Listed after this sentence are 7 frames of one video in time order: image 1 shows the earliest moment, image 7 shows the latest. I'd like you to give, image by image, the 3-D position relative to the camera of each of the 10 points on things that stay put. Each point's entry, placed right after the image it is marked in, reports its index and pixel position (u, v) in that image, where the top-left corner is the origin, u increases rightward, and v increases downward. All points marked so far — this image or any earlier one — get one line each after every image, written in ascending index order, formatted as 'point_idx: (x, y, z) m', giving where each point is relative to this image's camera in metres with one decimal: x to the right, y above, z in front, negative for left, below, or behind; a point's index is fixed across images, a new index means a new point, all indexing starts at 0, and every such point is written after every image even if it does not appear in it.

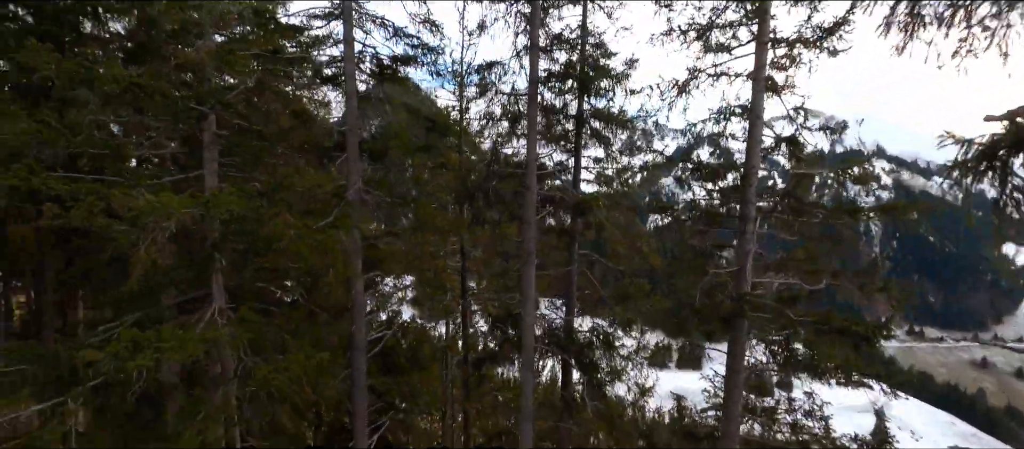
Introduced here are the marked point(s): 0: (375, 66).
0: (-2.2, +2.6, +7.1) m
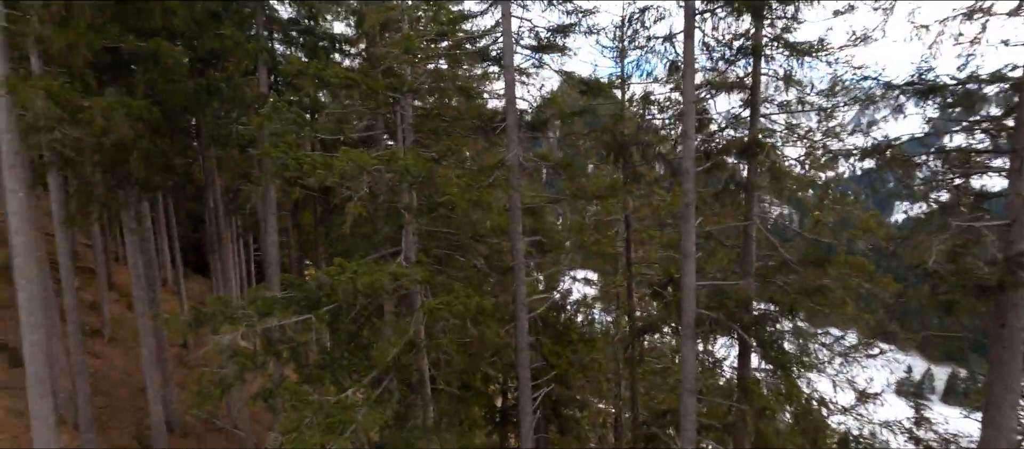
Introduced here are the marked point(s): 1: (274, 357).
0: (+0.4, +3.2, +7.4) m
1: (-3.5, -1.9, +6.3) m
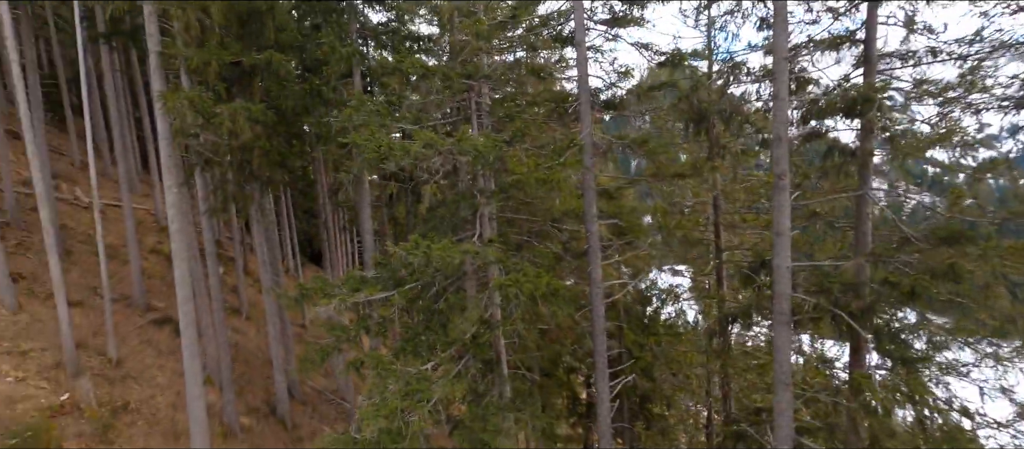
0: (+1.6, +3.5, +7.2) m
1: (-2.4, -1.7, +6.9) m
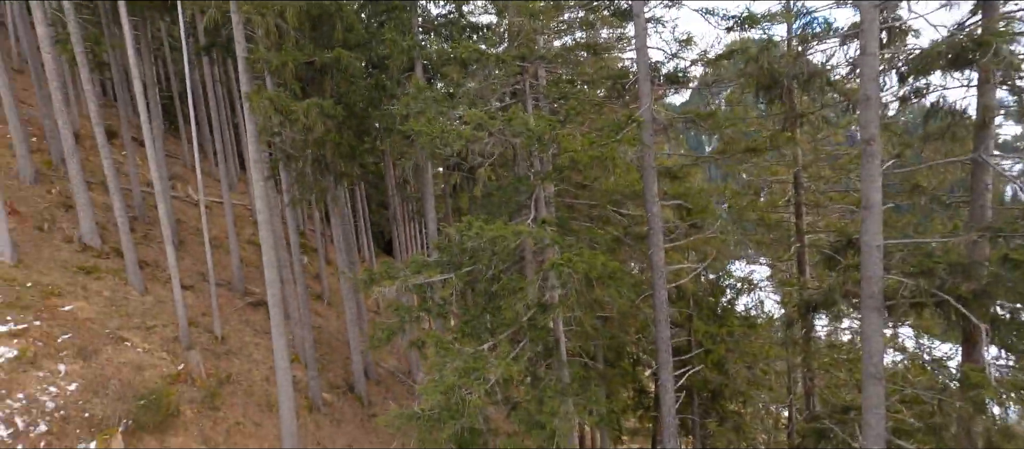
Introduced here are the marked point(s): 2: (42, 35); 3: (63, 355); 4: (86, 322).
0: (+2.4, +3.8, +6.7) m
1: (-1.4, -1.4, +7.1) m
2: (-14.2, +5.7, +13.0) m
3: (-10.8, -3.1, +10.4) m
4: (-11.3, -2.6, +11.5) m
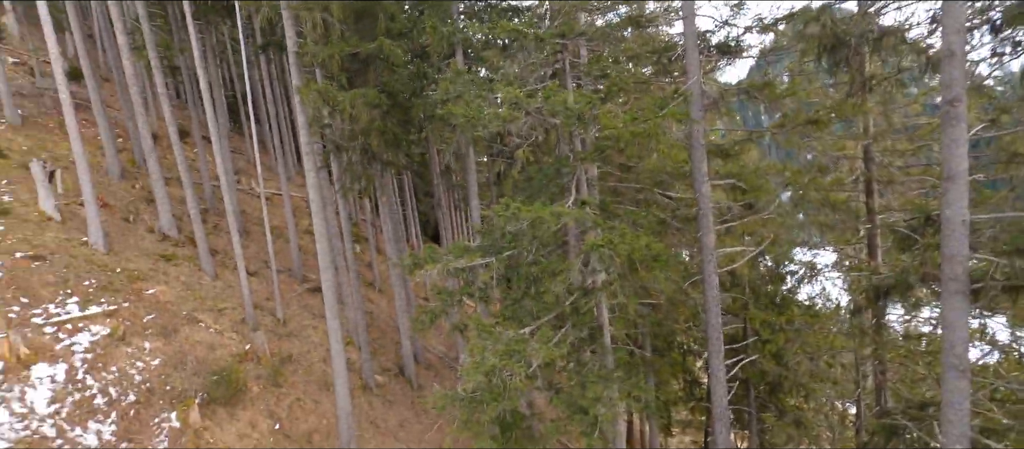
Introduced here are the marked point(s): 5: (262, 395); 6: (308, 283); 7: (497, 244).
0: (+3.0, +4.1, +6.3) m
1: (-0.8, -1.2, +7.2) m
2: (-12.9, +6.0, +14.3) m
3: (-9.7, -2.9, +11.5) m
4: (-10.1, -2.3, +12.6) m
5: (-6.7, -4.6, +11.7) m
6: (-8.1, -2.3, +17.1) m
7: (-0.2, -0.3, +7.1) m
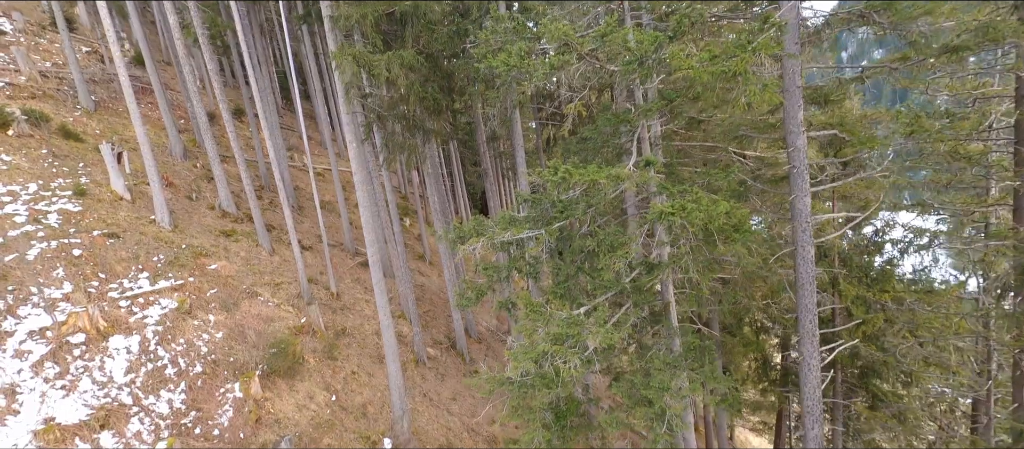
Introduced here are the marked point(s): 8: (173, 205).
0: (+3.5, +4.5, +4.9) m
1: (0.0, -0.7, +6.6) m
2: (-11.4, +6.8, +14.5) m
3: (-8.3, -2.3, +11.9) m
4: (-8.6, -1.6, +13.1) m
5: (-5.3, -3.9, +11.9) m
6: (-6.1, -1.3, +17.3) m
7: (+0.5, +0.1, +6.3) m
8: (-11.8, +0.7, +15.0) m
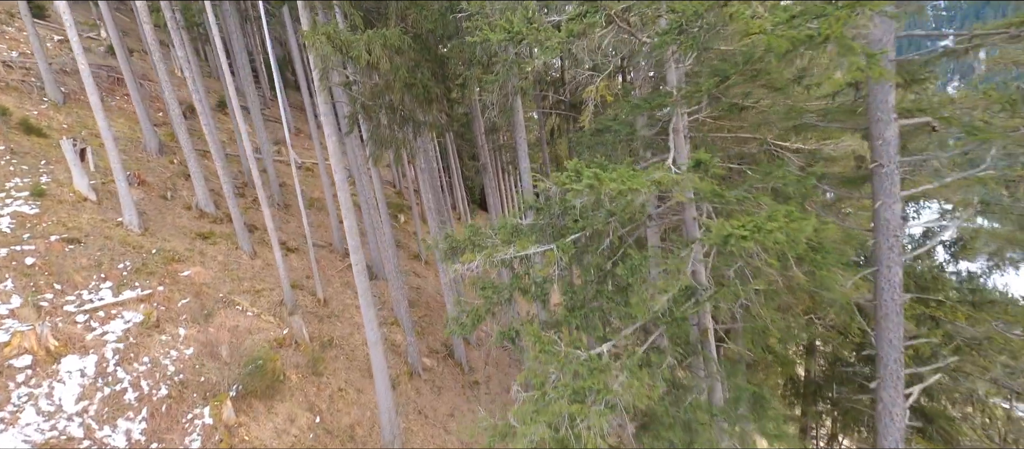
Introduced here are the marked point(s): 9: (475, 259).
0: (+3.5, +4.4, +3.6) m
1: (+0.1, -0.8, +5.4) m
2: (-11.4, +6.7, +13.2) m
3: (-8.3, -2.4, +10.8) m
4: (-8.6, -1.7, +11.9) m
5: (-5.3, -4.0, +10.8) m
6: (-6.1, -1.3, +16.1) m
7: (+0.5, 0.0, +5.2) m
8: (-11.7, +0.6, +13.8) m
9: (-0.4, -0.4, +5.2) m
